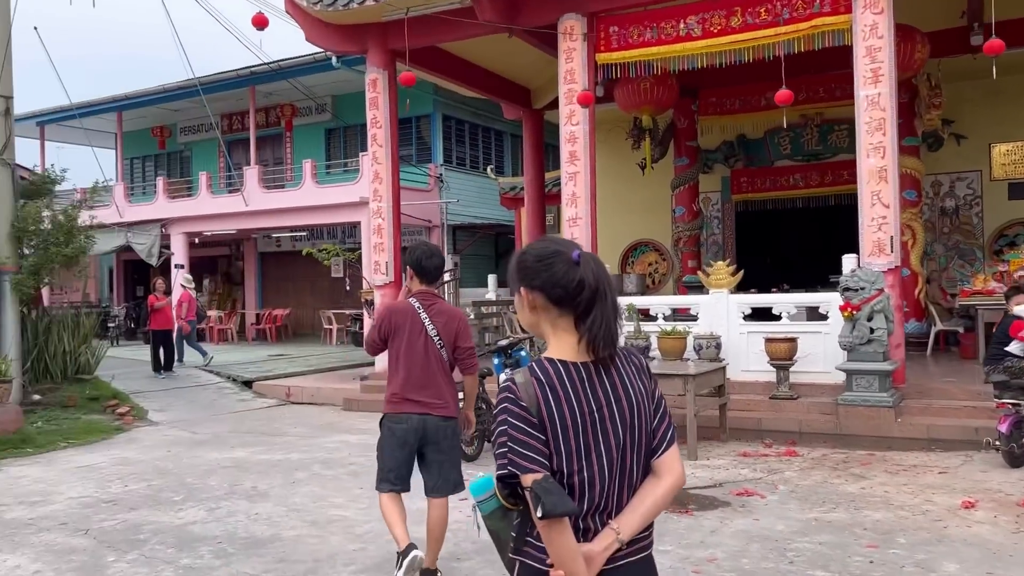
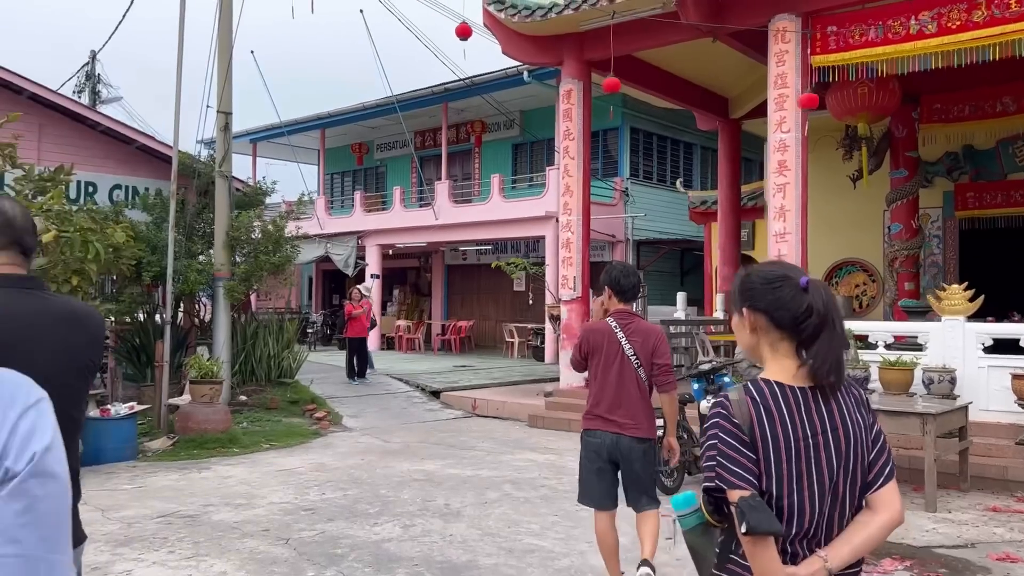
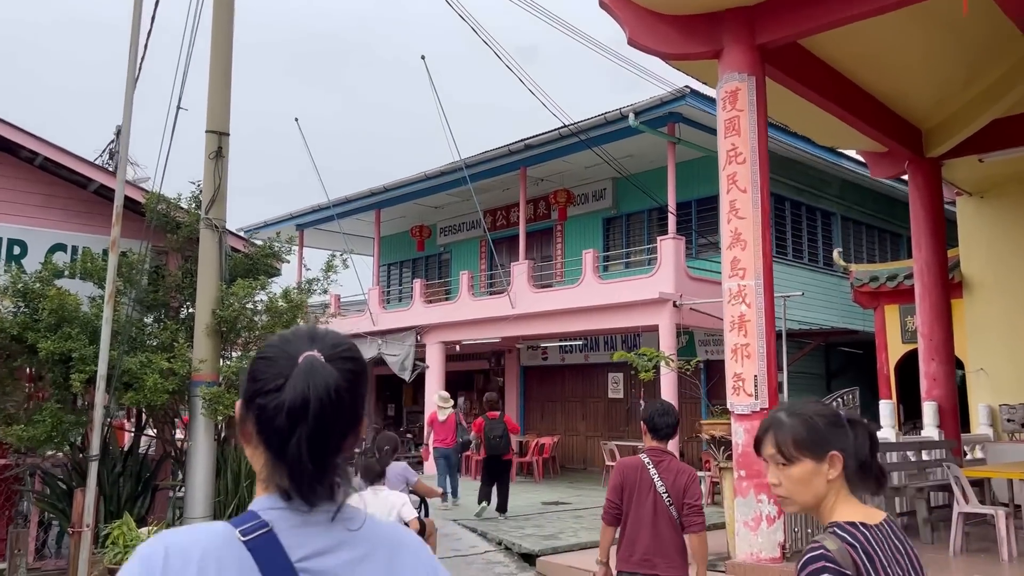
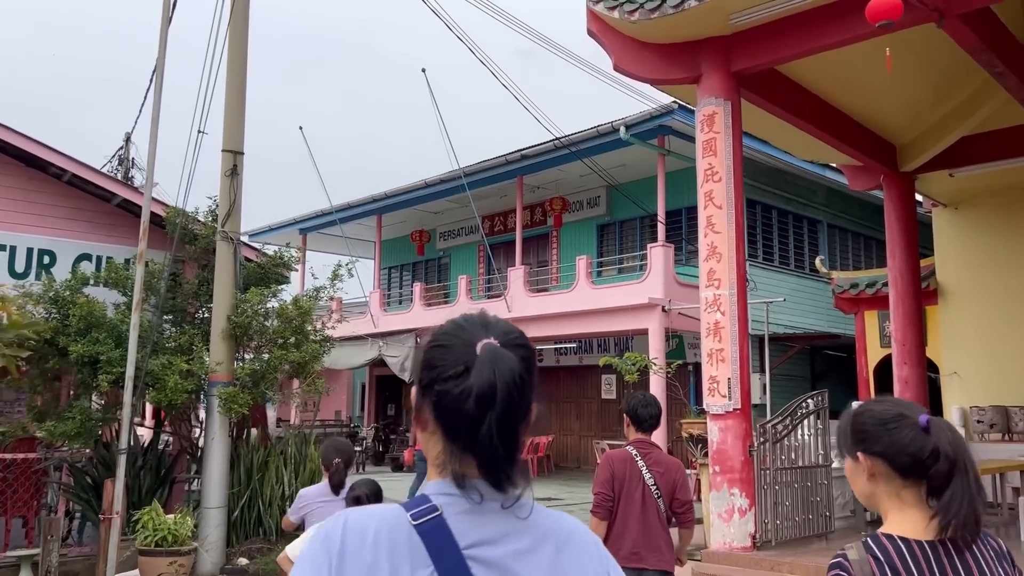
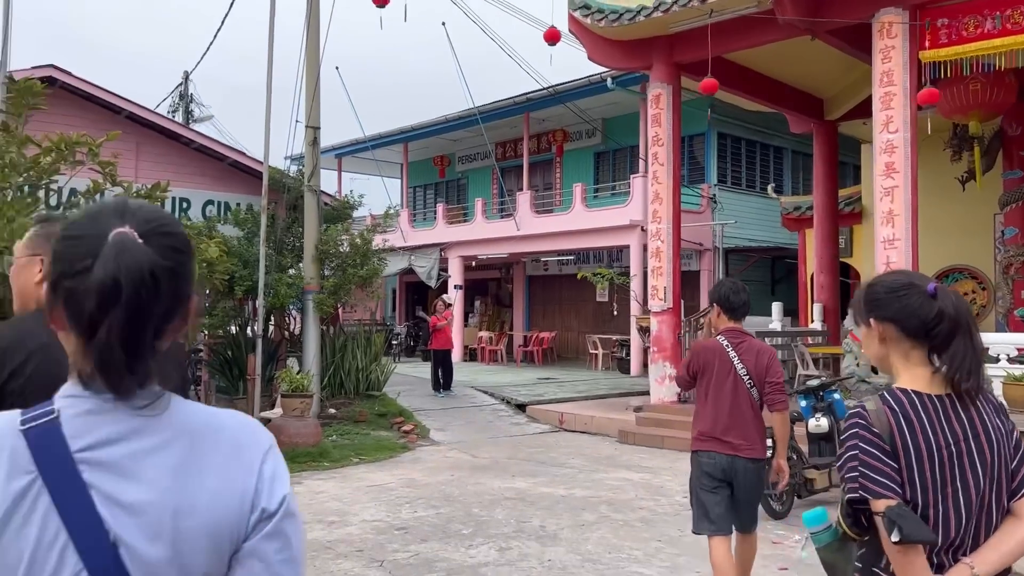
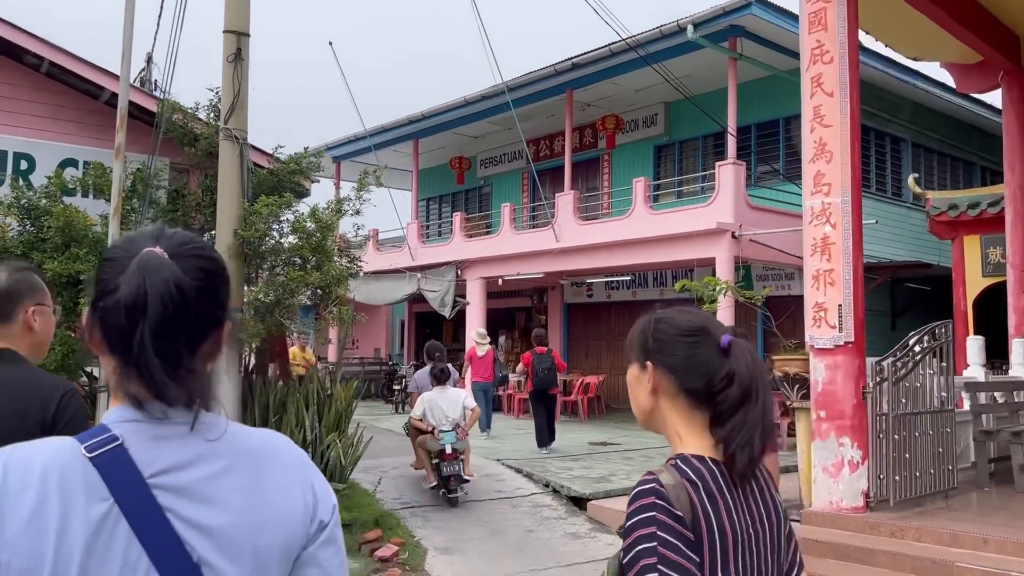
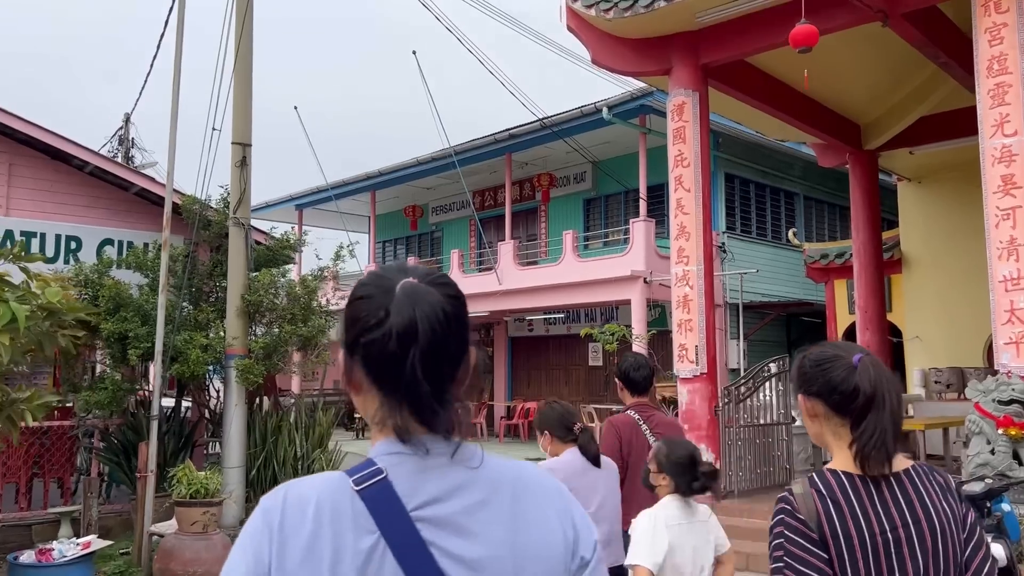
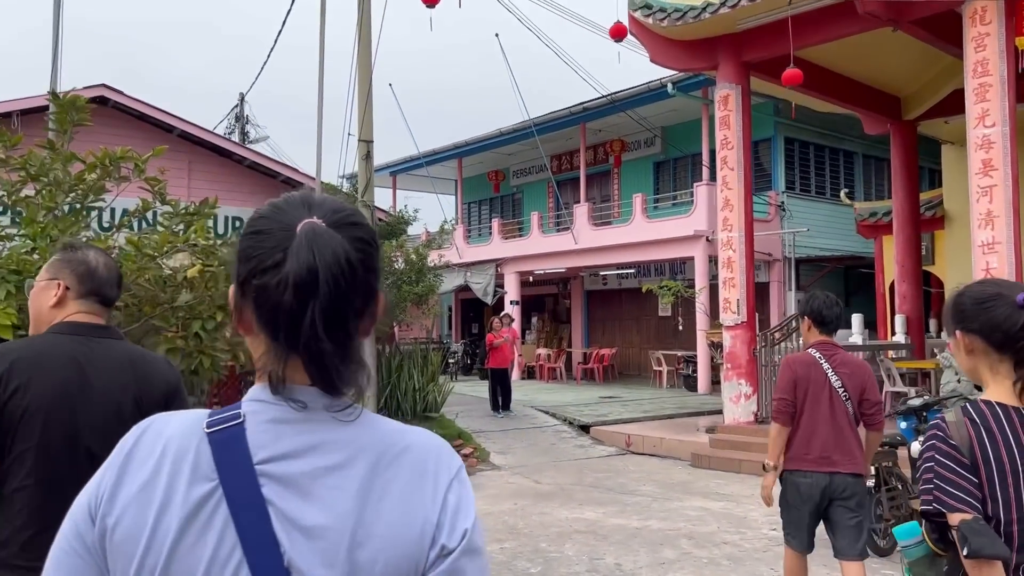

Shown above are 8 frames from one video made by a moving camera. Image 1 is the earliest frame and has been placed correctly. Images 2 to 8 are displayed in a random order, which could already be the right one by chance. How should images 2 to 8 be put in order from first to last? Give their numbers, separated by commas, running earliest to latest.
2, 5, 8, 7, 4, 3, 6
